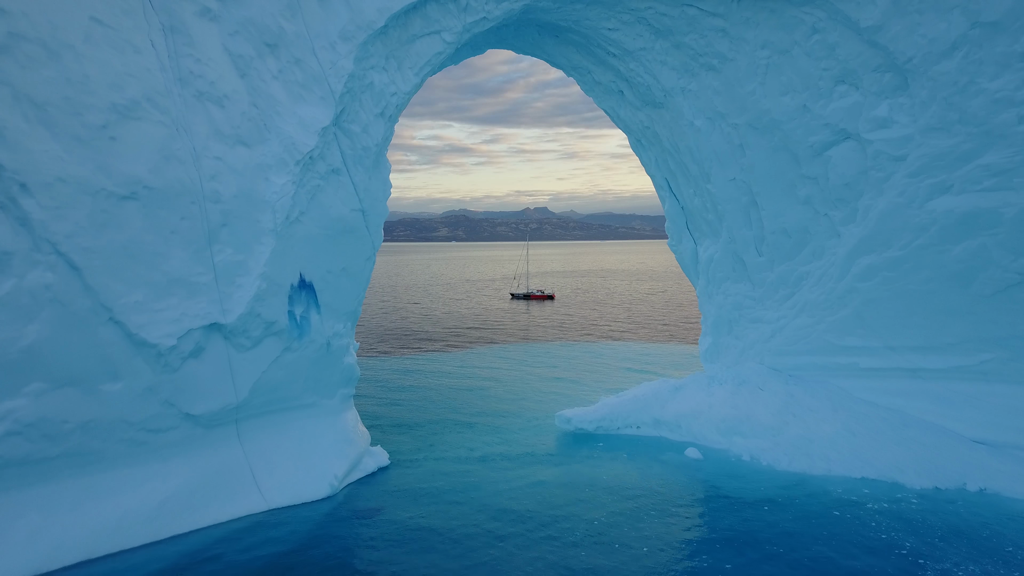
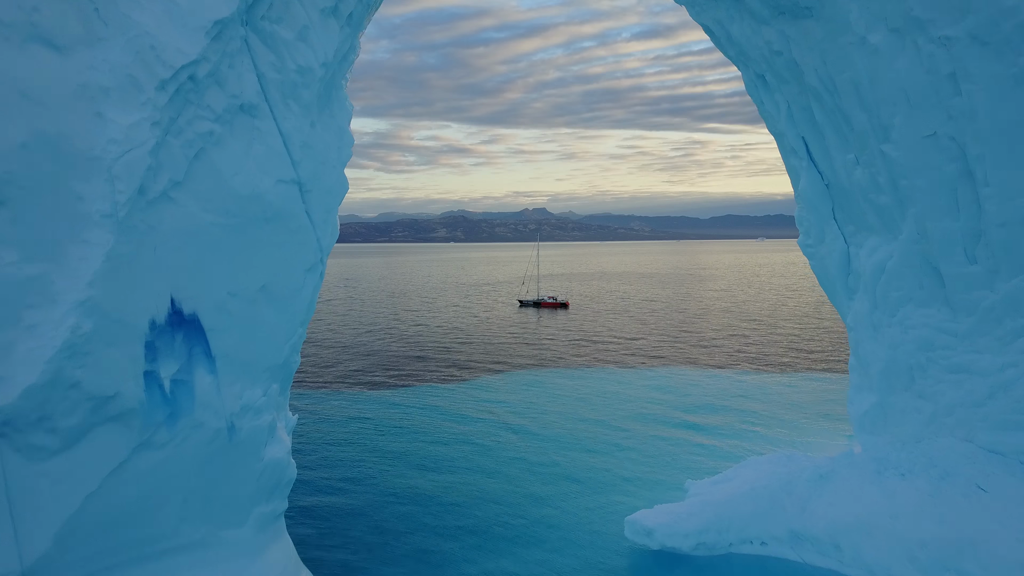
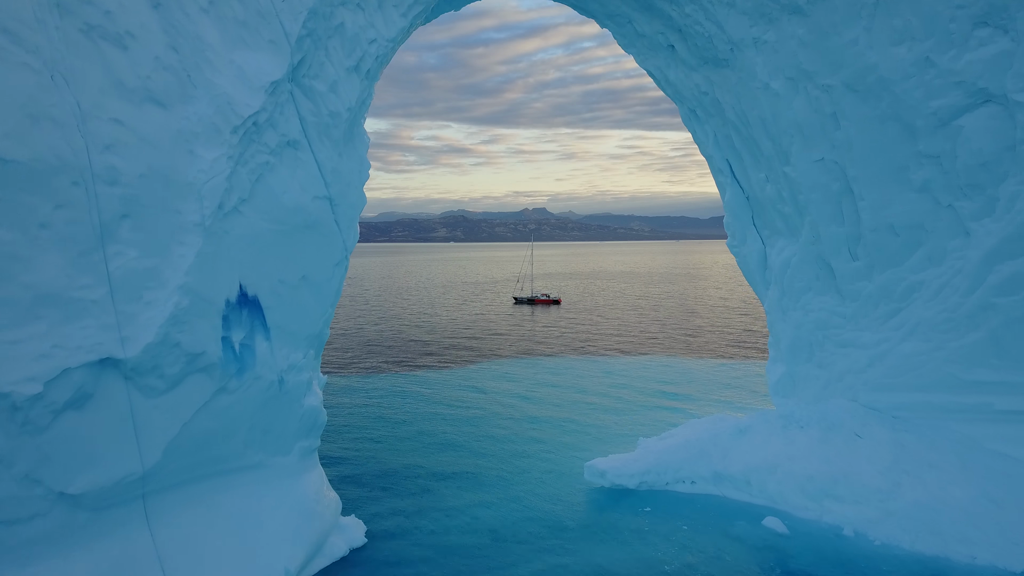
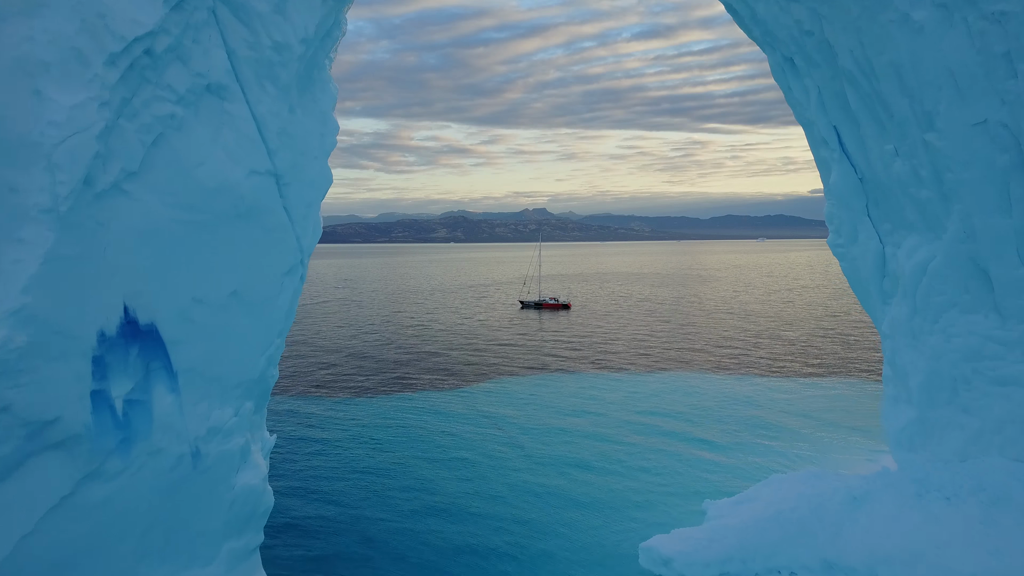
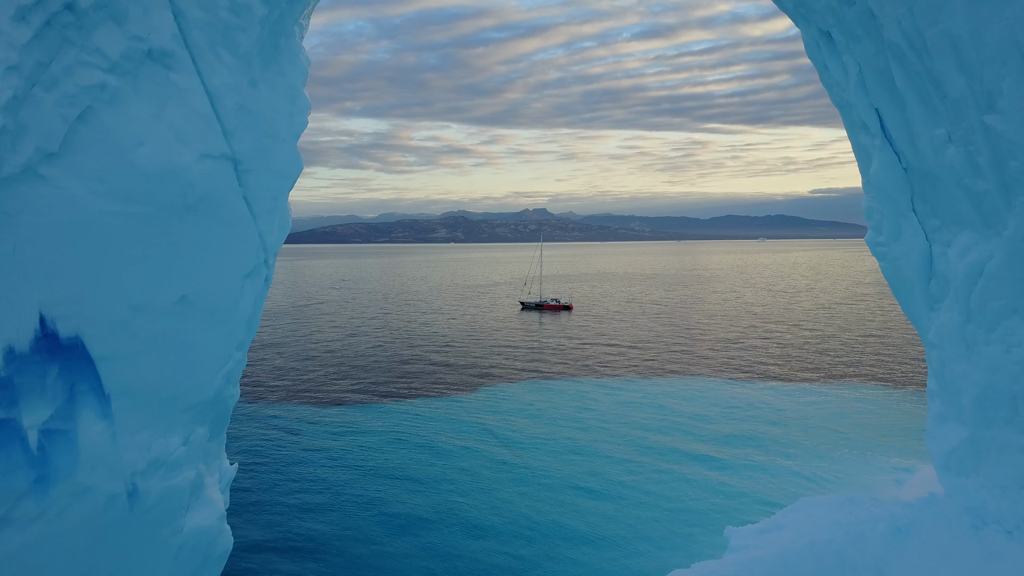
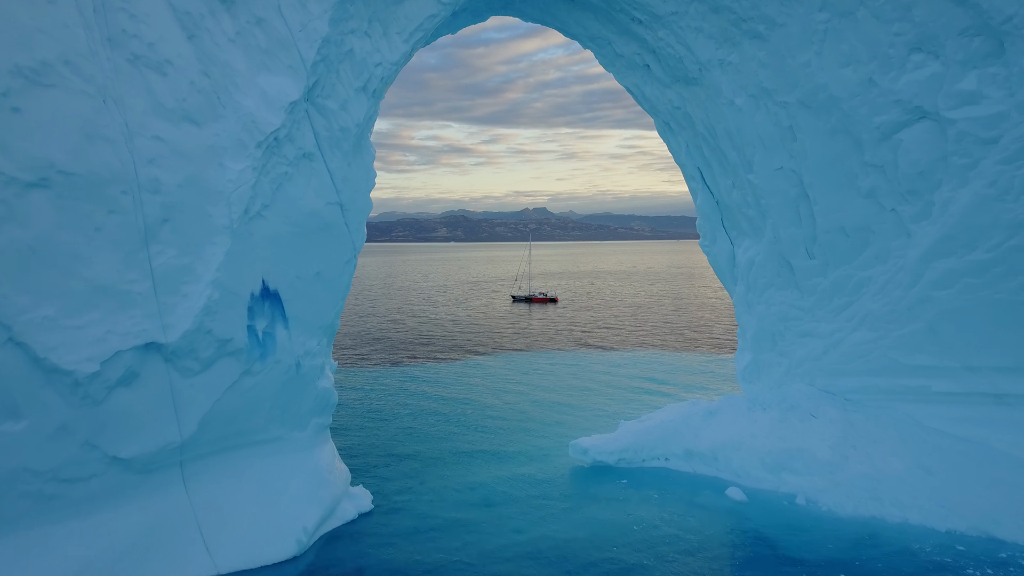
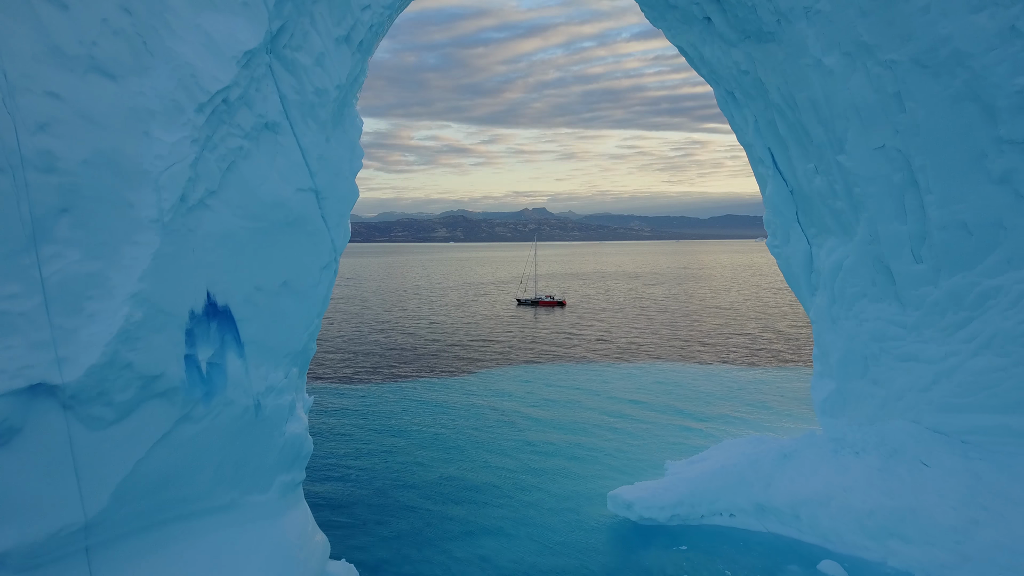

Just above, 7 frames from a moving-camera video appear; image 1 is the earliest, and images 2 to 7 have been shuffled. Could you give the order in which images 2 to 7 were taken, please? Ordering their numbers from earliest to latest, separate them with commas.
6, 3, 7, 2, 4, 5
